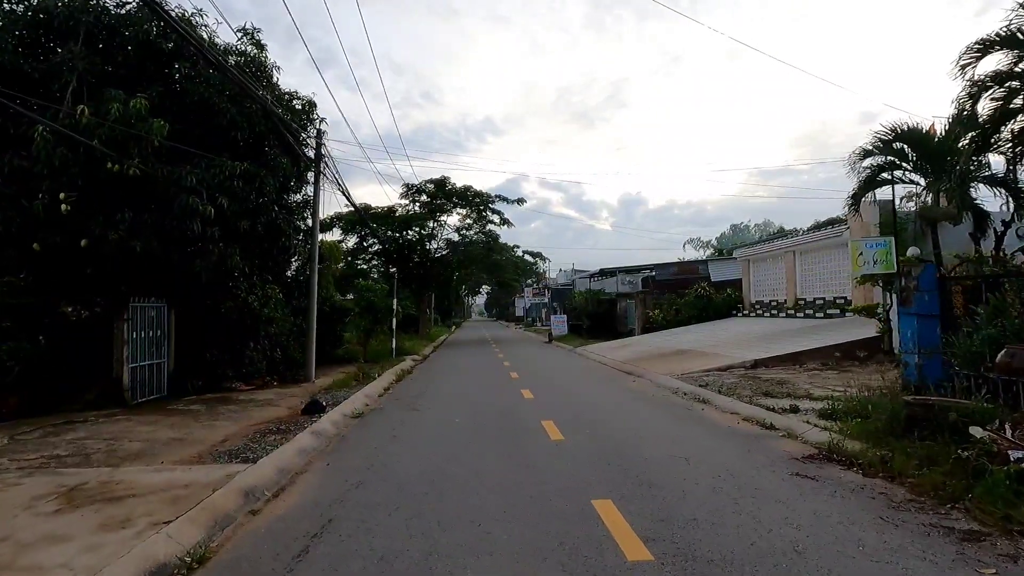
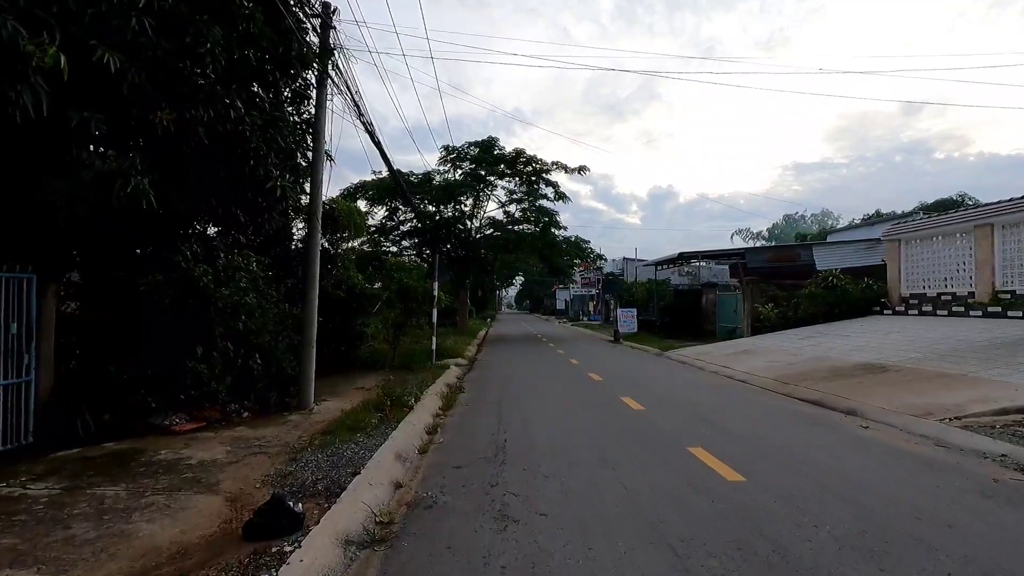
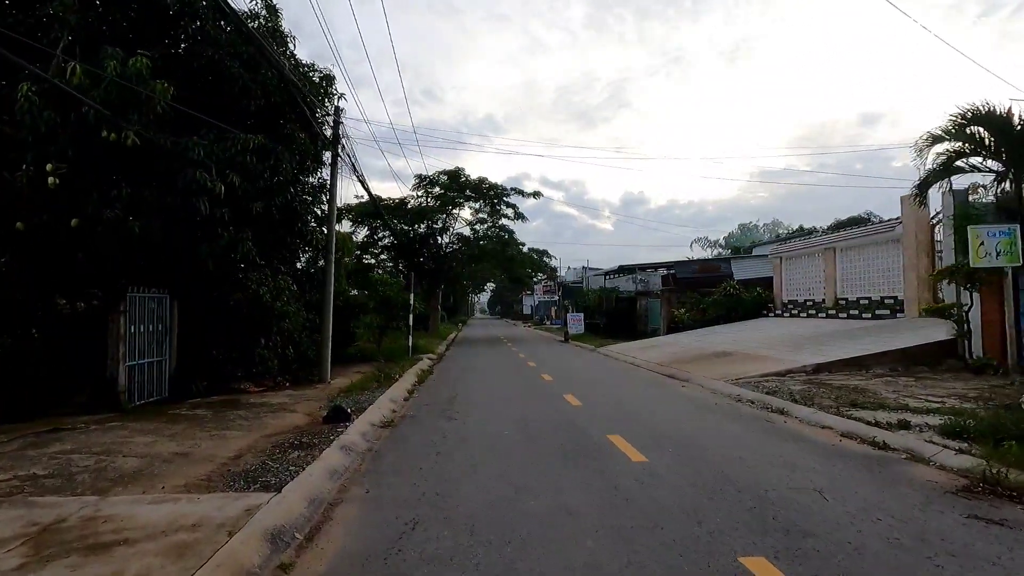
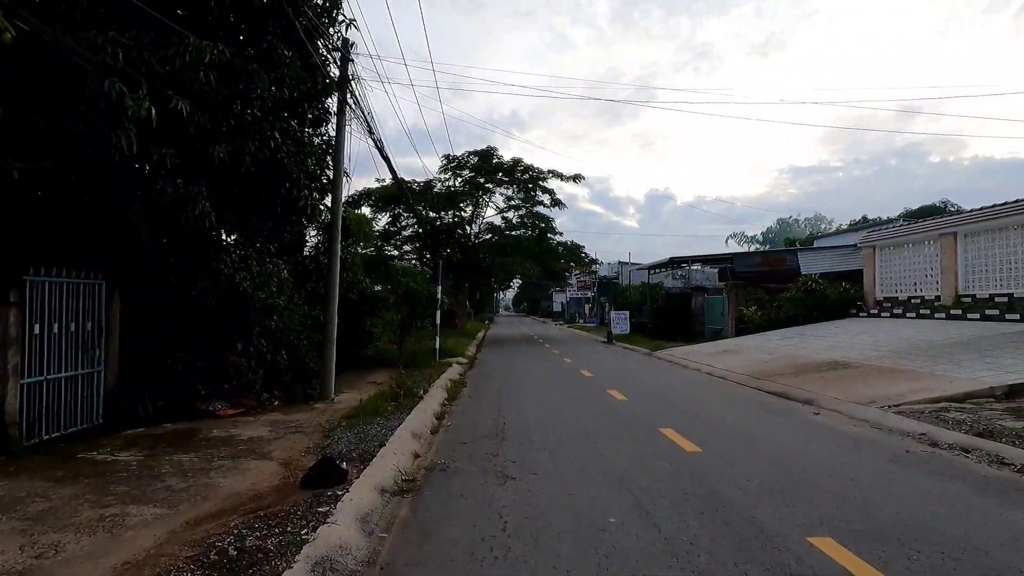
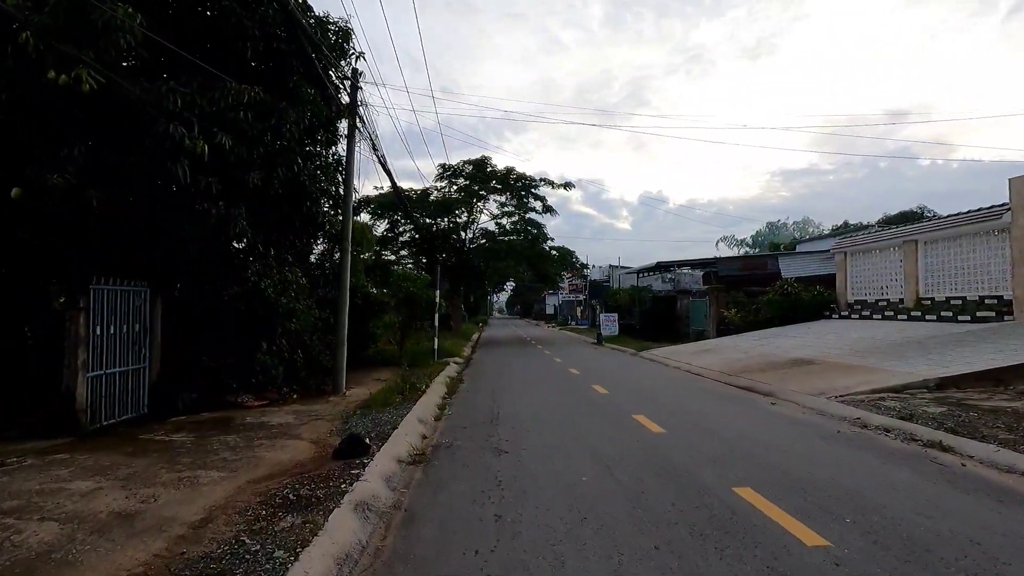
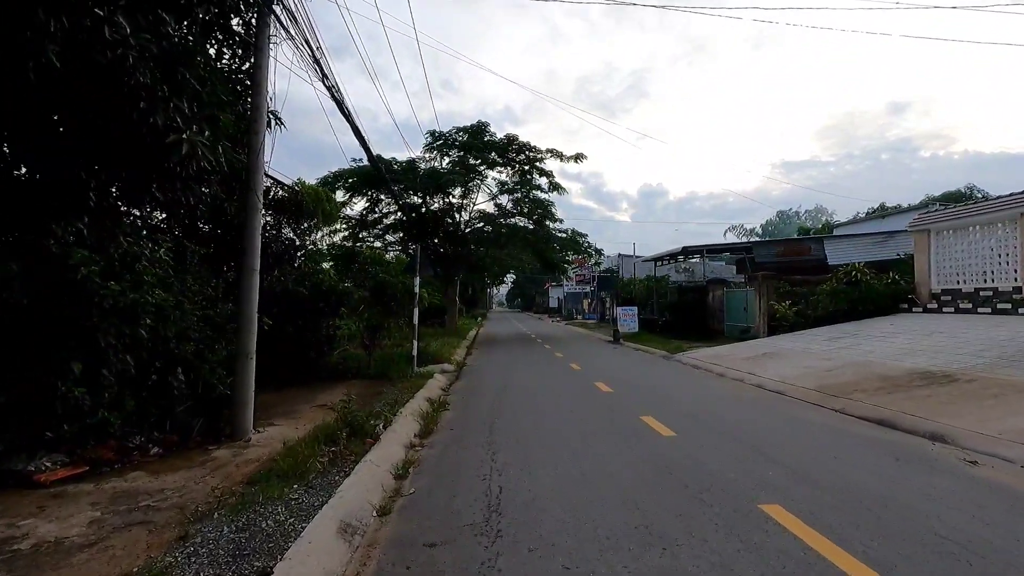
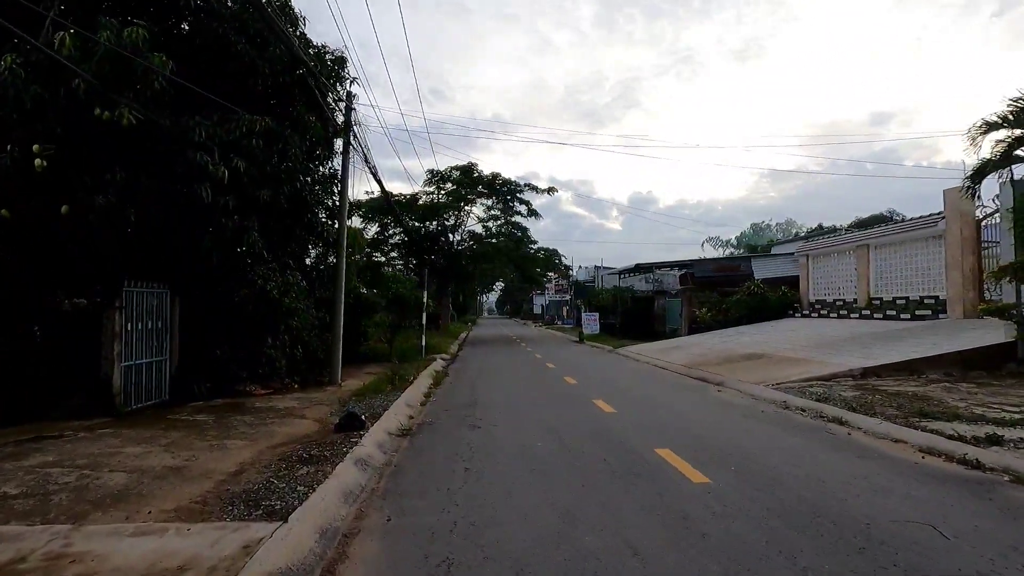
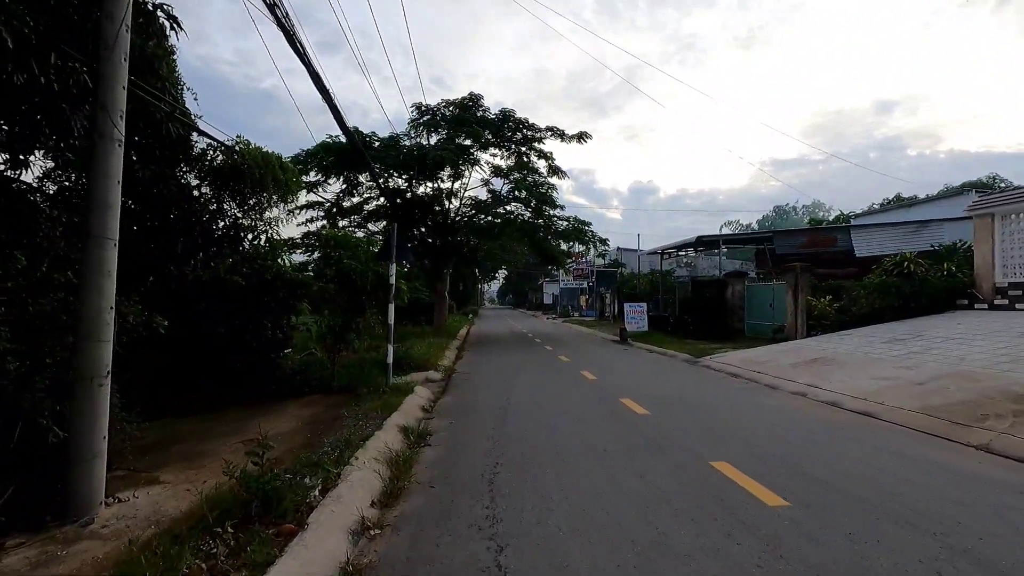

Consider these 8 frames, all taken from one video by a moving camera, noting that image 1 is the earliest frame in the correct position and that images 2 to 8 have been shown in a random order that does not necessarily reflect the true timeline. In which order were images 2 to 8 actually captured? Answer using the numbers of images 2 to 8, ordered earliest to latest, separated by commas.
3, 7, 5, 4, 2, 6, 8
